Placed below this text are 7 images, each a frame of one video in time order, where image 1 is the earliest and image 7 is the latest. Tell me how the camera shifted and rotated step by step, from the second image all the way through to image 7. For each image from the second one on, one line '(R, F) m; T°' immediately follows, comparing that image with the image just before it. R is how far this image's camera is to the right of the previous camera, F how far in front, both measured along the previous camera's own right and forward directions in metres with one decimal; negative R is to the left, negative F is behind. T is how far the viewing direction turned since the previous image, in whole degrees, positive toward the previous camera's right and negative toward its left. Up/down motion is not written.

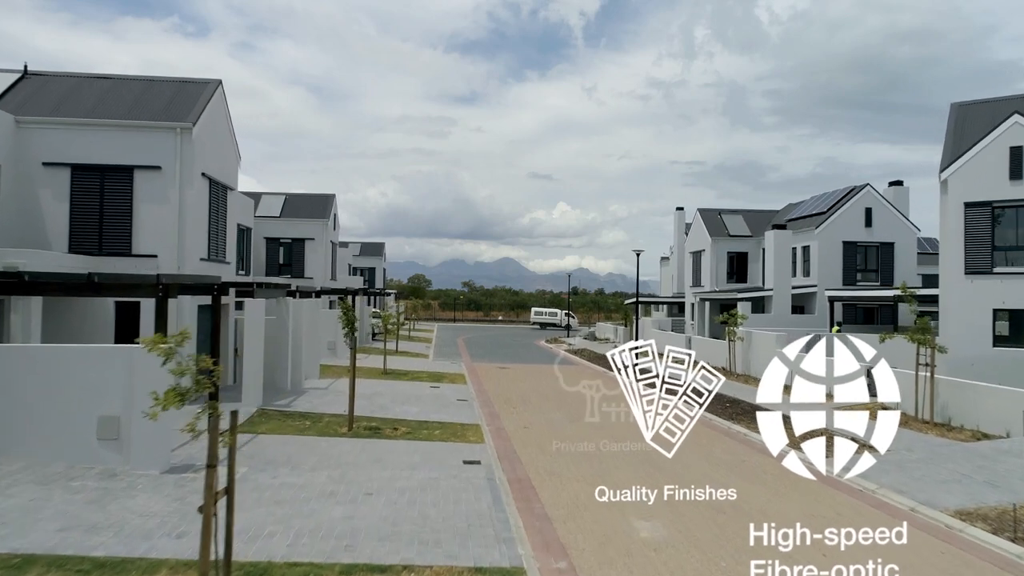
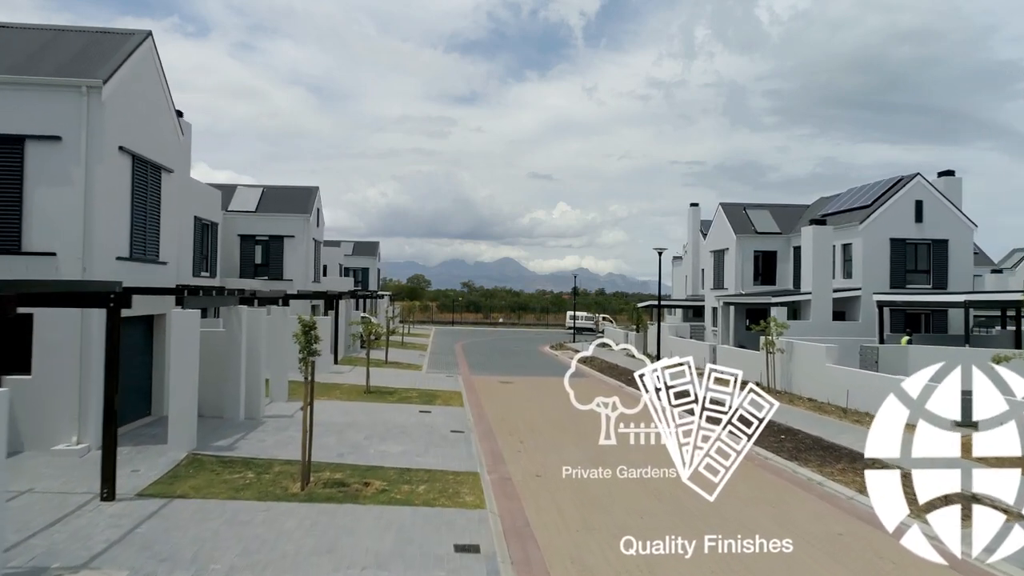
(-0.1, +3.0) m; 0°
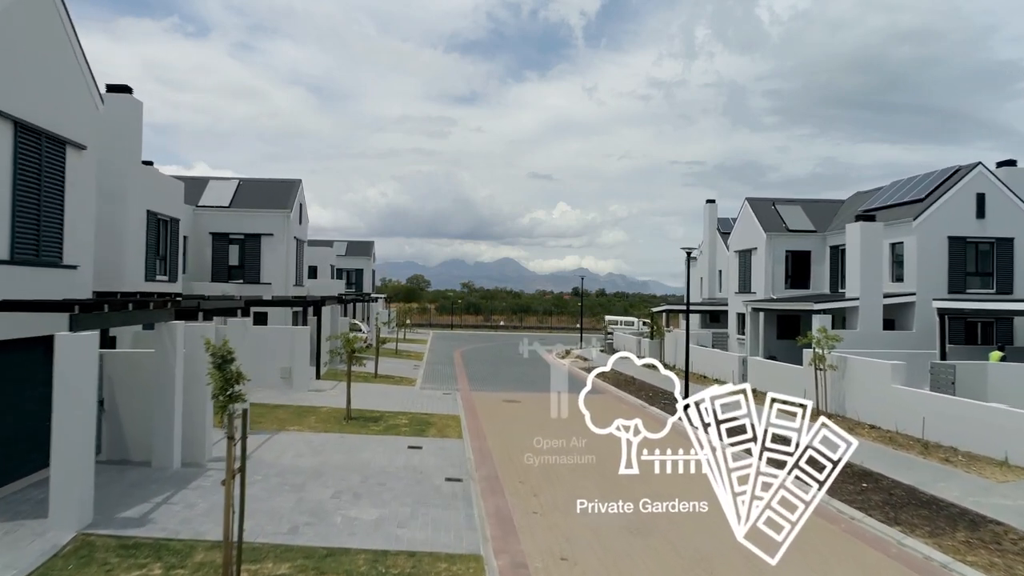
(-0.1, +2.8) m; 0°
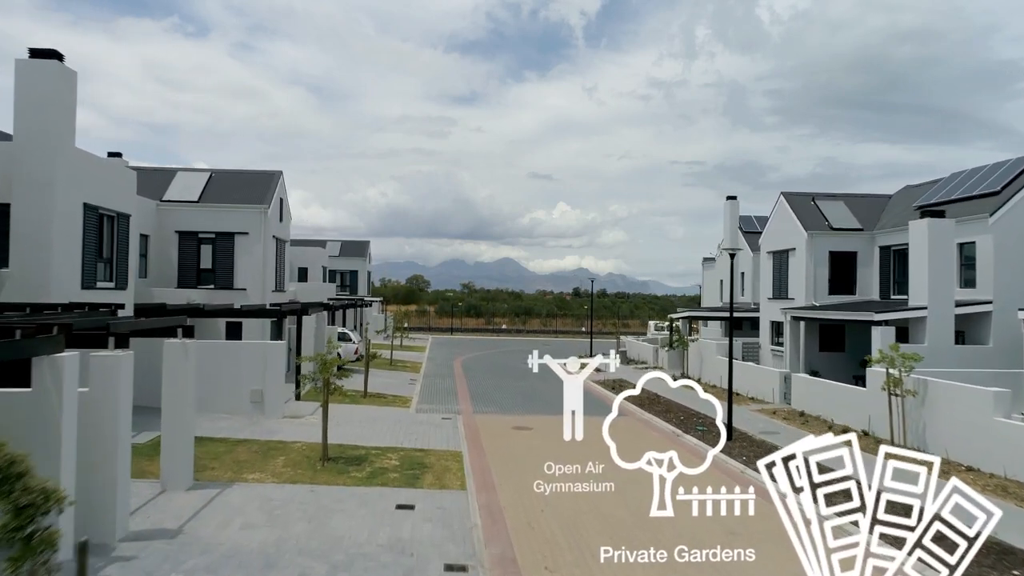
(-0.2, +2.8) m; 0°
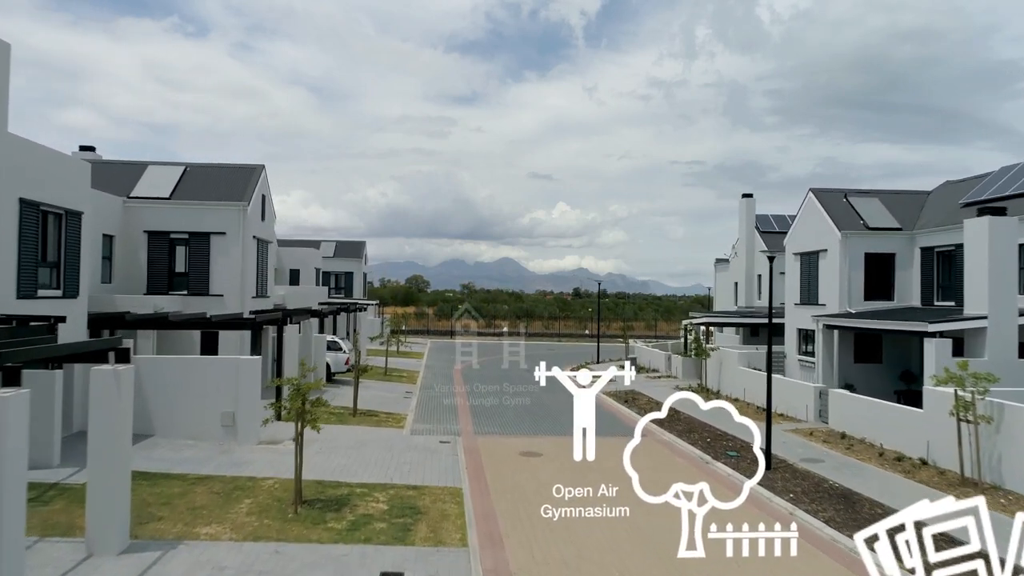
(-0.1, +1.9) m; 0°
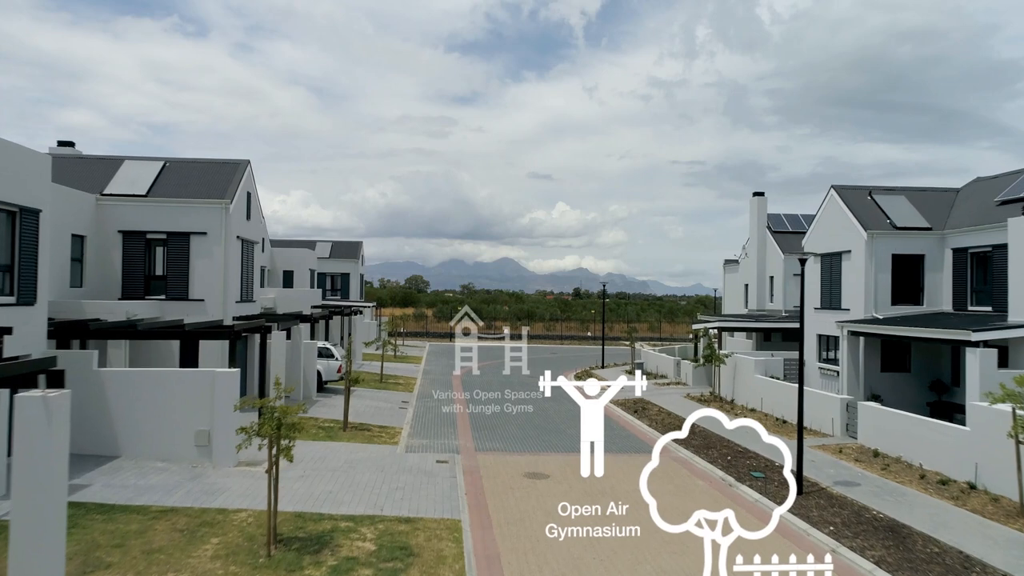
(-0.1, +1.3) m; 0°
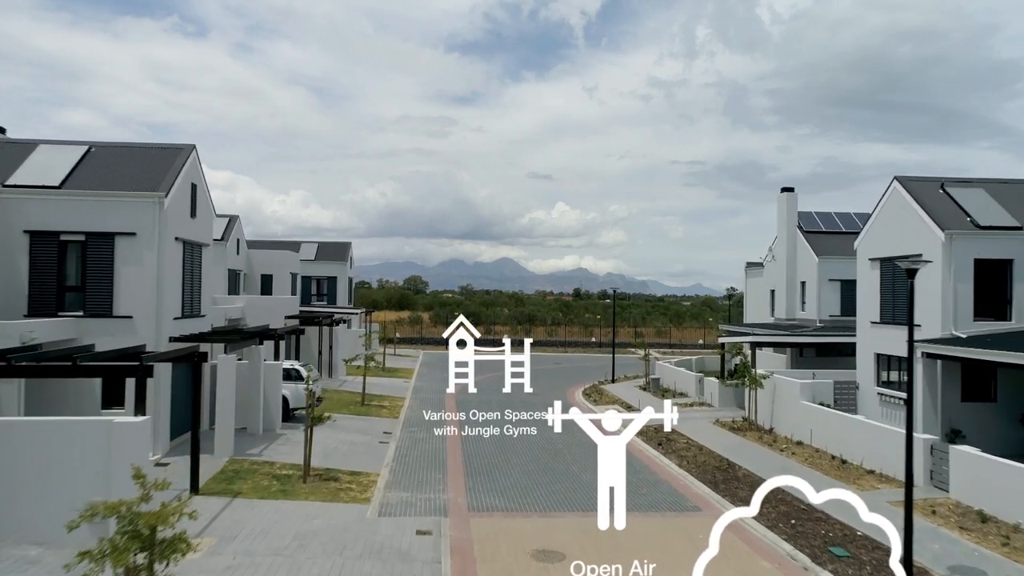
(0.0, +3.3) m; 0°
